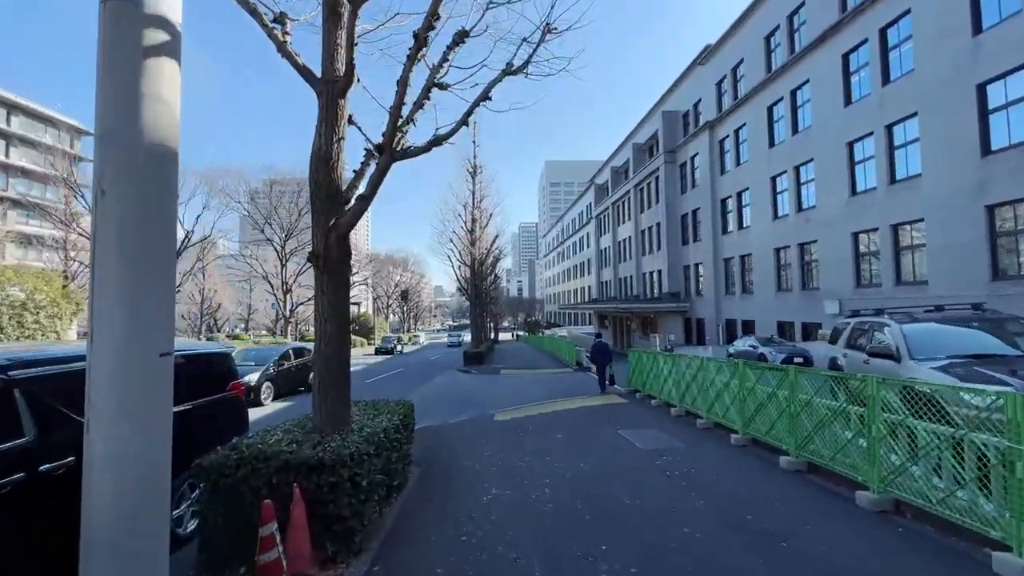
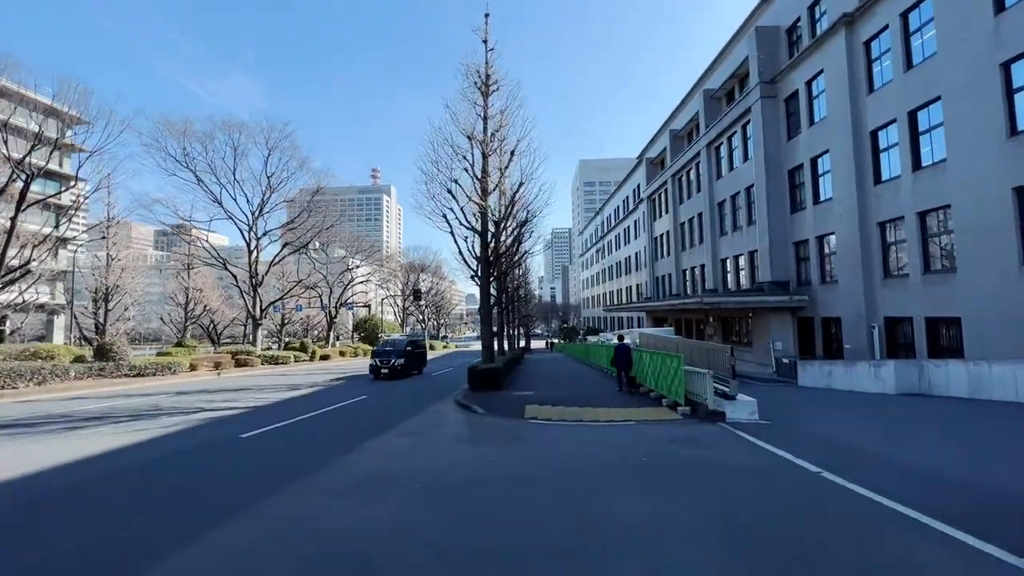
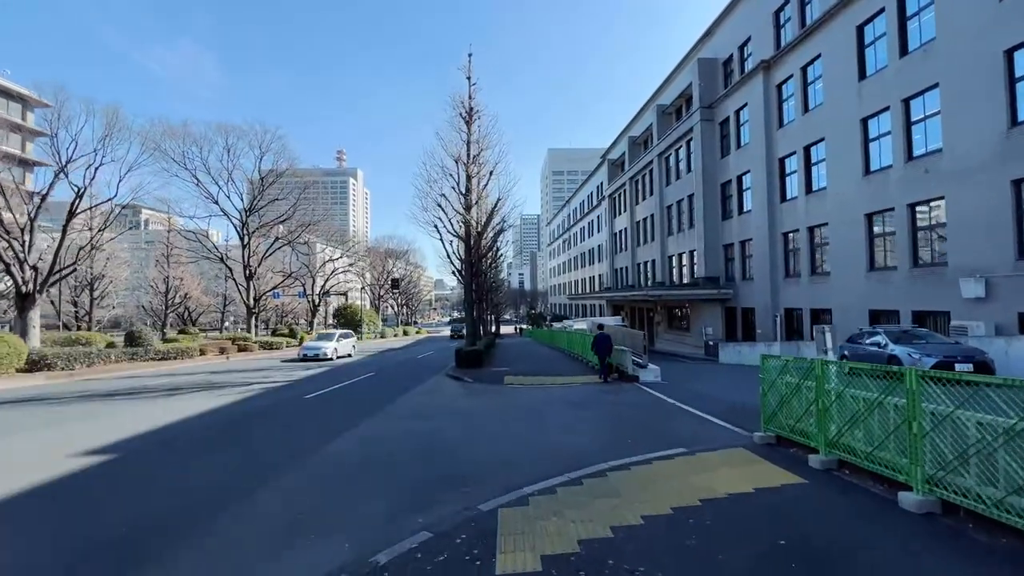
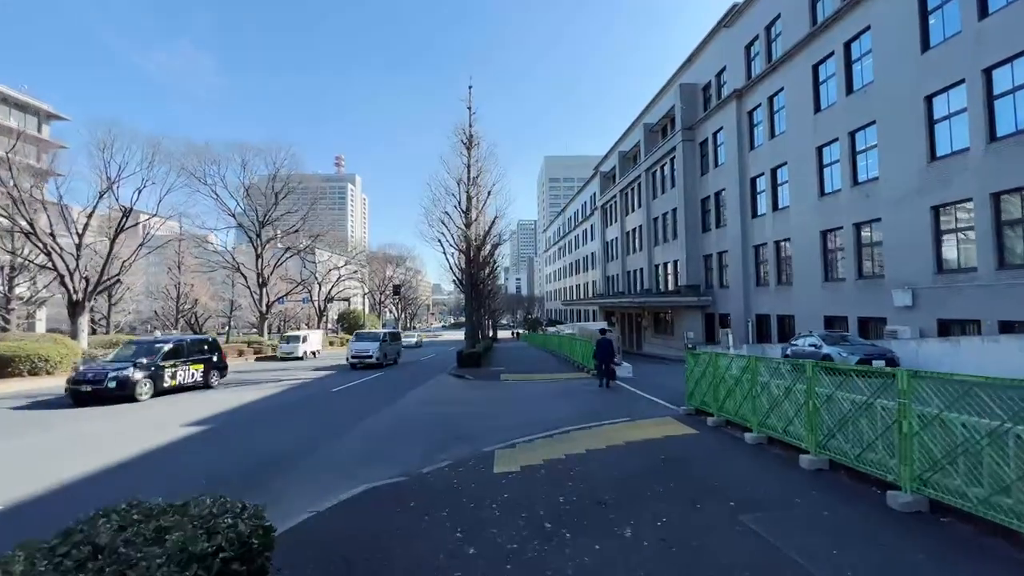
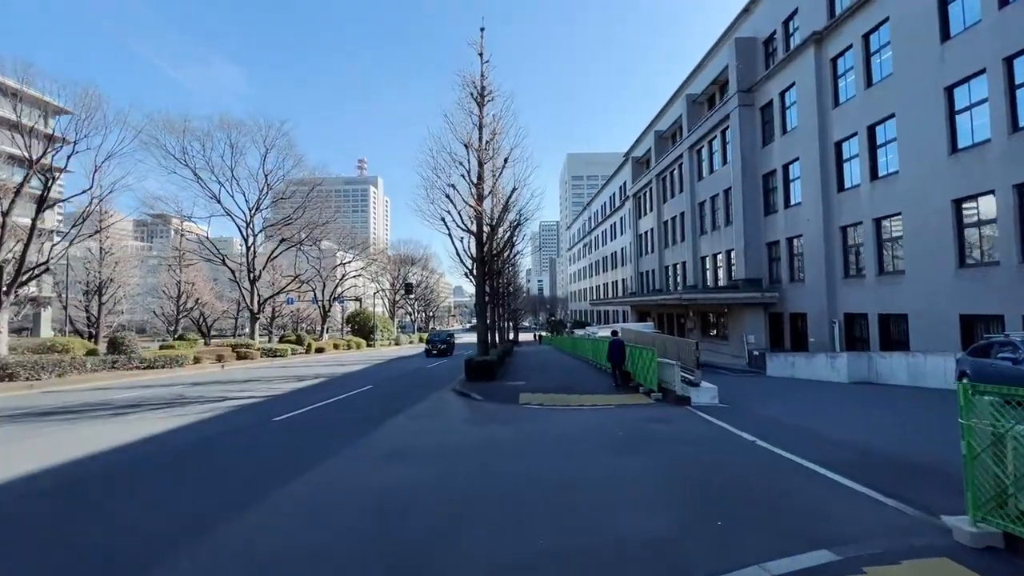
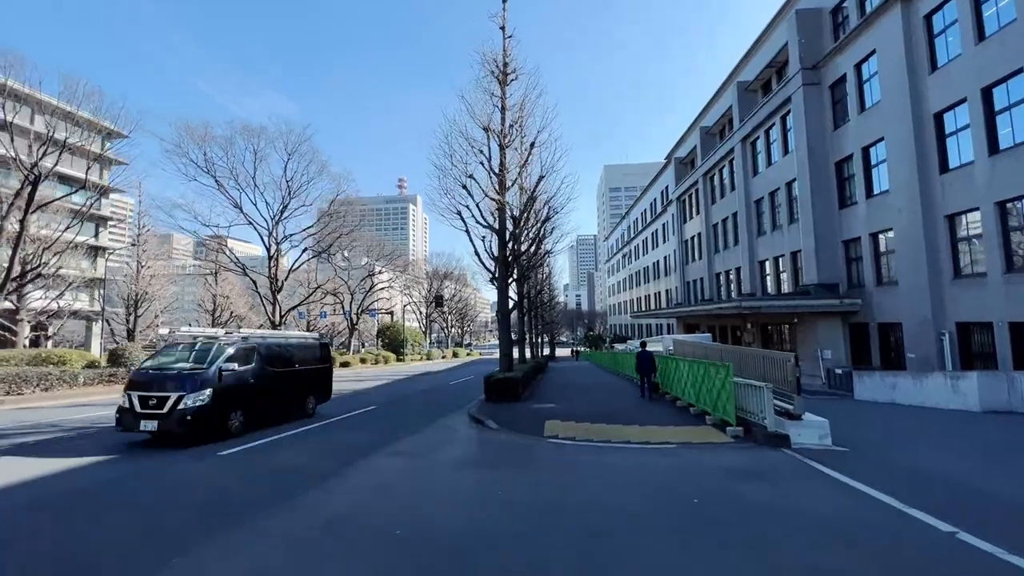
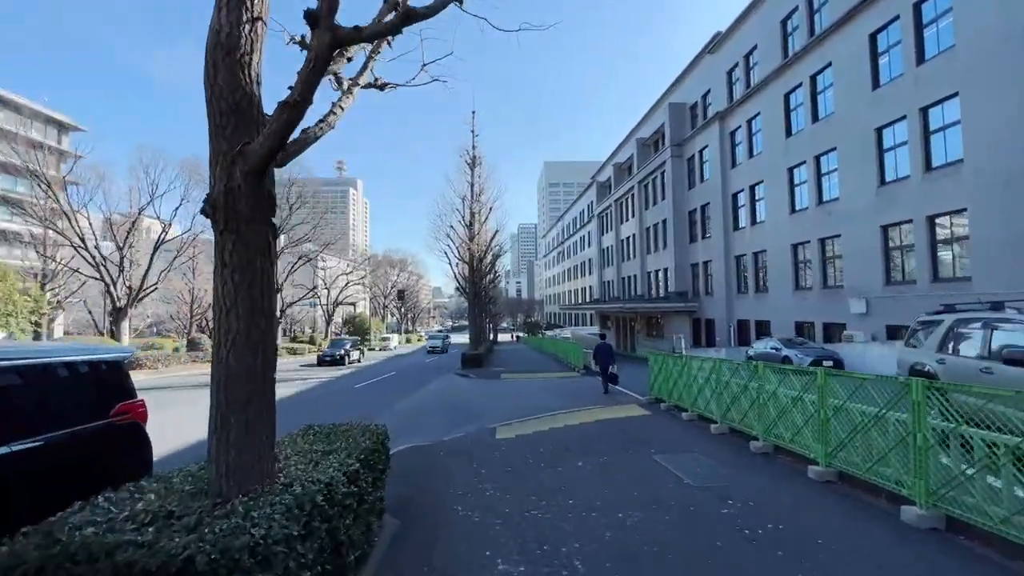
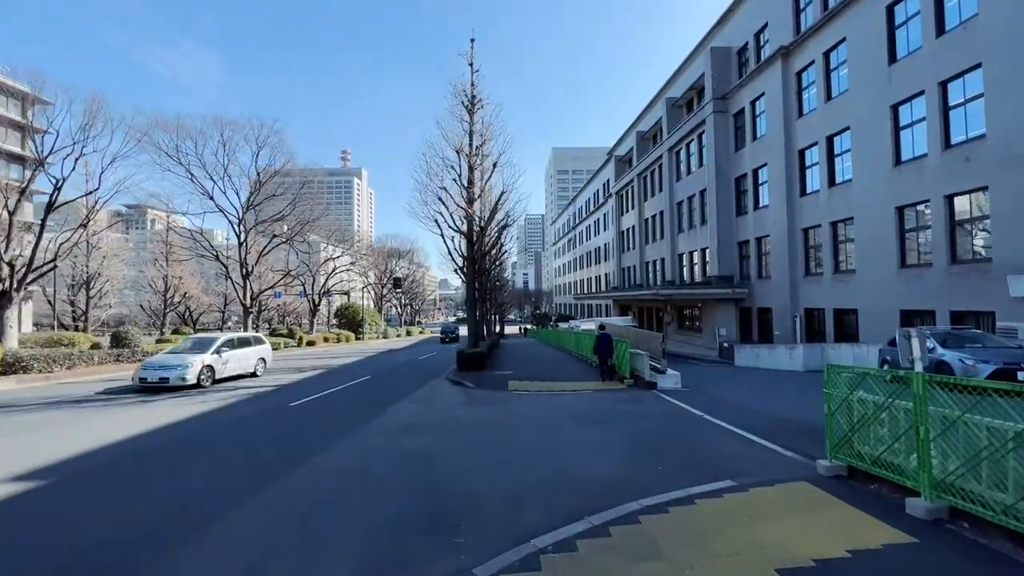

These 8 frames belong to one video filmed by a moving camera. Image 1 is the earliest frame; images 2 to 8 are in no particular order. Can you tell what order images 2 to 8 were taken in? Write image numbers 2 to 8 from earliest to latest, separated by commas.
7, 4, 3, 8, 5, 2, 6
